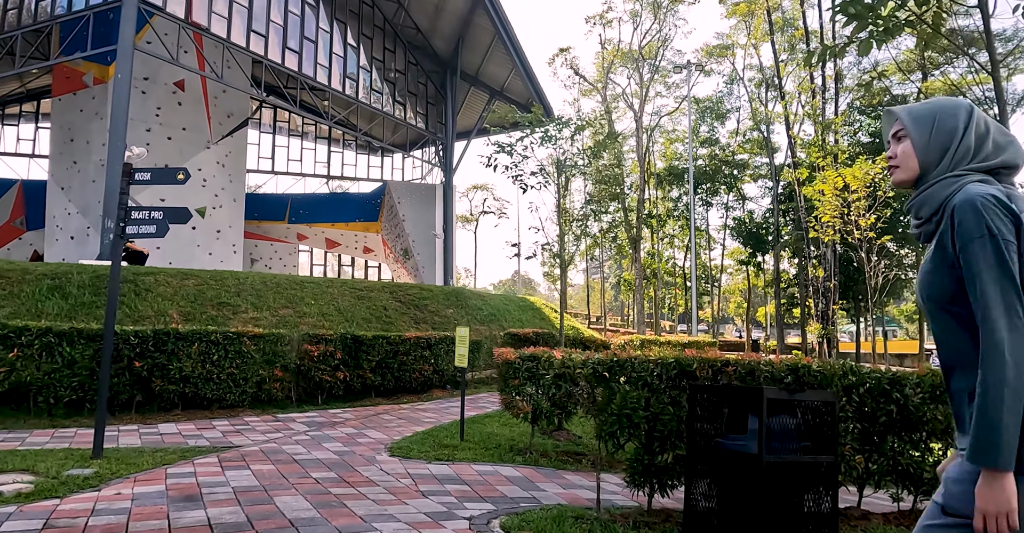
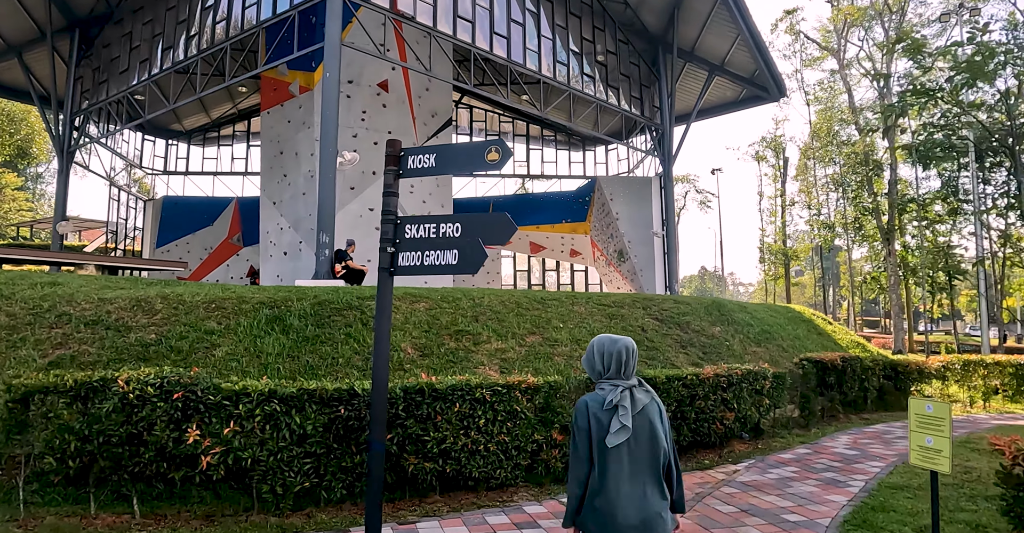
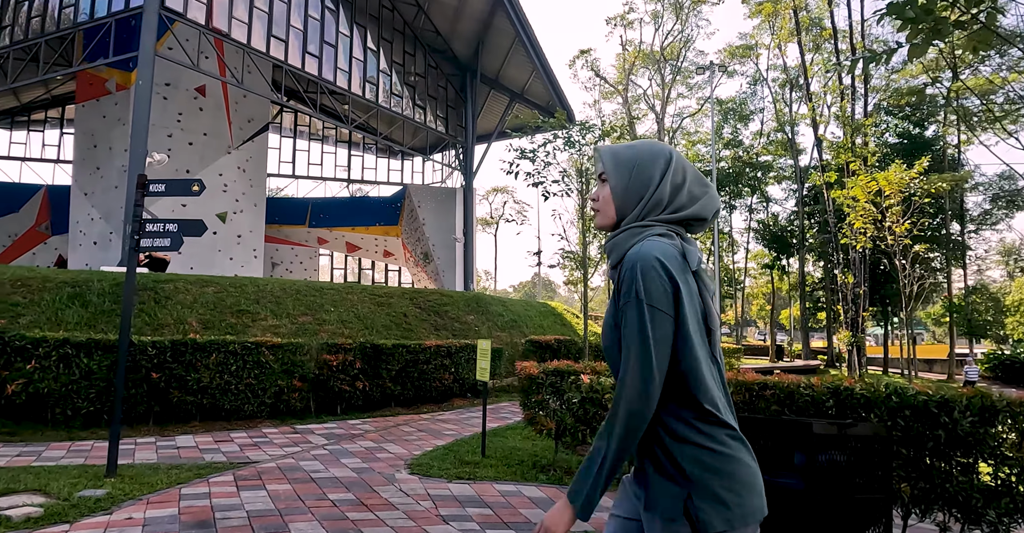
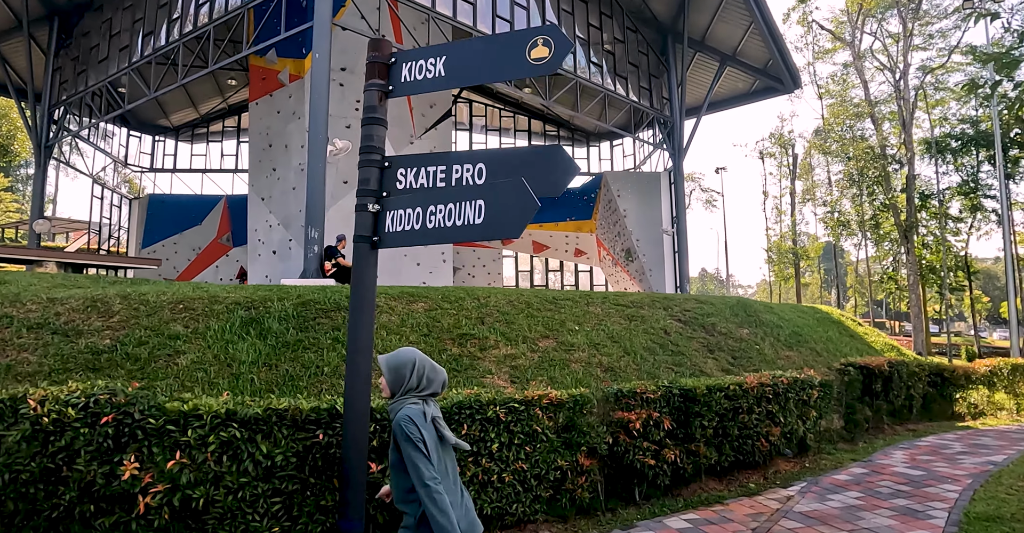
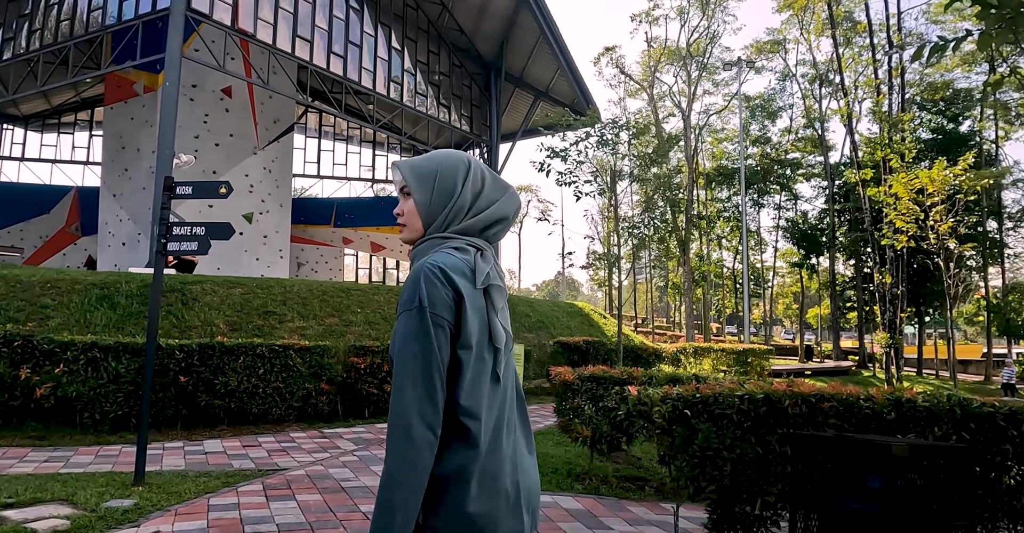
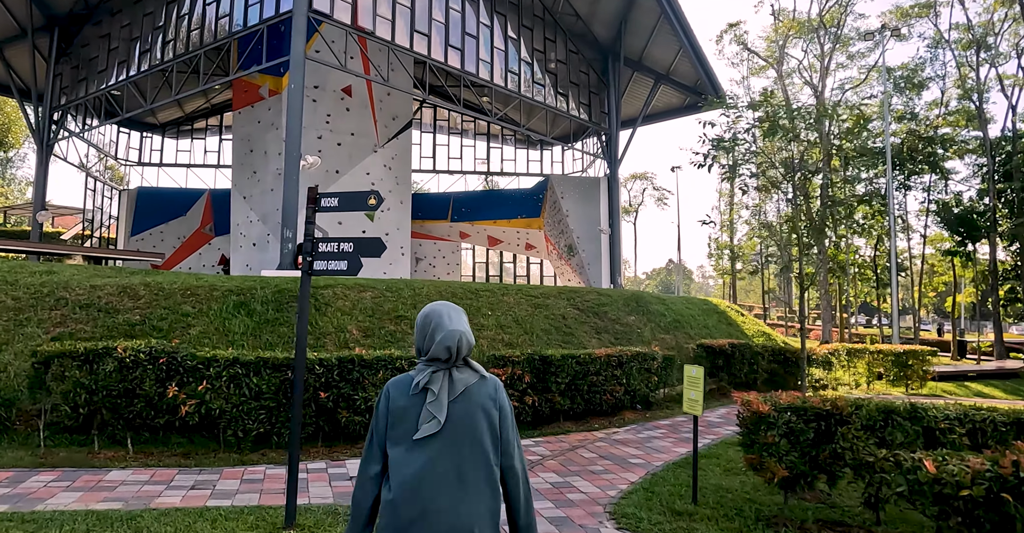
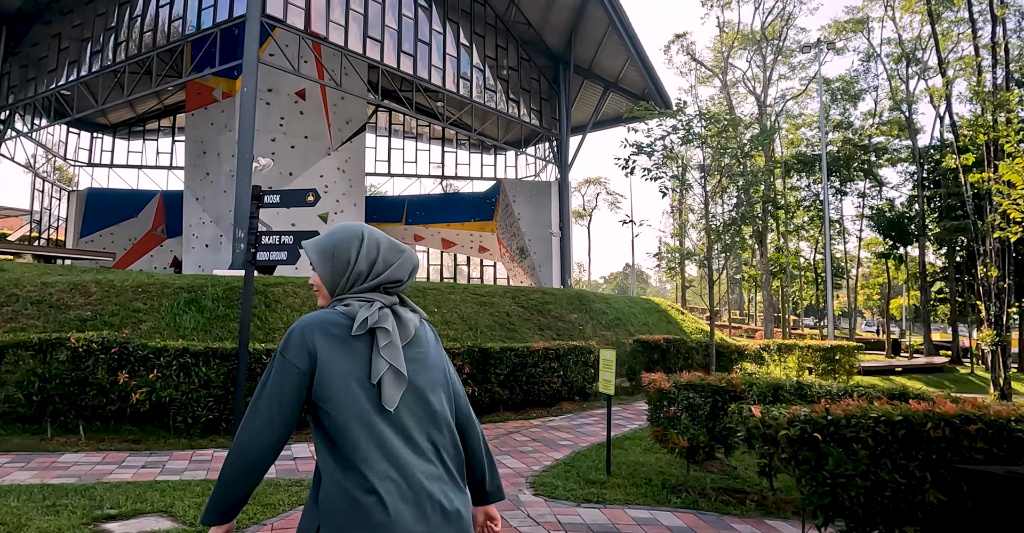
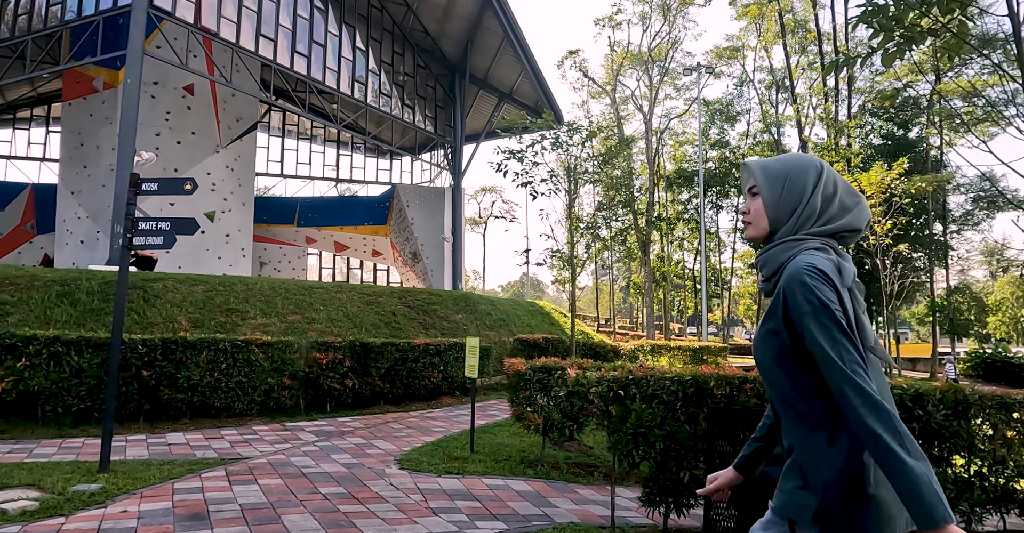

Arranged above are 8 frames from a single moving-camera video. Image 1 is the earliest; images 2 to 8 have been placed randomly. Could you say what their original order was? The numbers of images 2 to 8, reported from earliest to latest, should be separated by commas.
8, 3, 5, 7, 6, 2, 4
